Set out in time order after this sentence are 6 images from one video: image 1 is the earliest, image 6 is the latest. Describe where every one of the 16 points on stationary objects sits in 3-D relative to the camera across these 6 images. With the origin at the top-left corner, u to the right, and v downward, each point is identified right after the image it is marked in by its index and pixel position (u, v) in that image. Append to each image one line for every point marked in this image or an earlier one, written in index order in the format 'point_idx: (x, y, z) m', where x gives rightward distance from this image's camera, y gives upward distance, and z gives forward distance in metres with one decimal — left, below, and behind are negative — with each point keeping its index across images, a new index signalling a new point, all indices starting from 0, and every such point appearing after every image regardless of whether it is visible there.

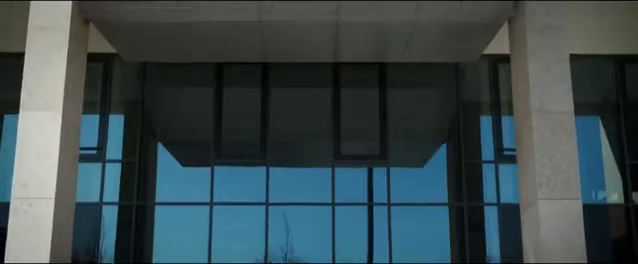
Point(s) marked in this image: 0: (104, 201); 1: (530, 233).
0: (-4.3, -1.4, +18.2) m
1: (+3.2, -1.6, +14.1) m
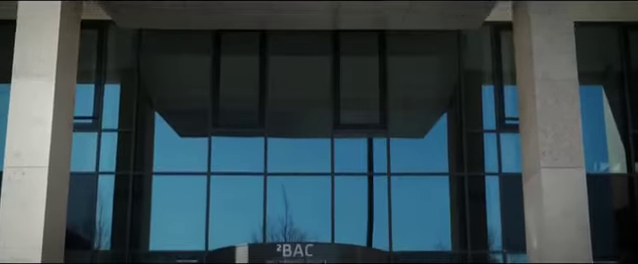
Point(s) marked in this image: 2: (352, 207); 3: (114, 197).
0: (-4.3, -0.8, +18.0) m
1: (+3.2, -1.1, +13.9) m
2: (+0.6, -1.5, +17.8) m
3: (-4.0, -1.2, +17.9) m
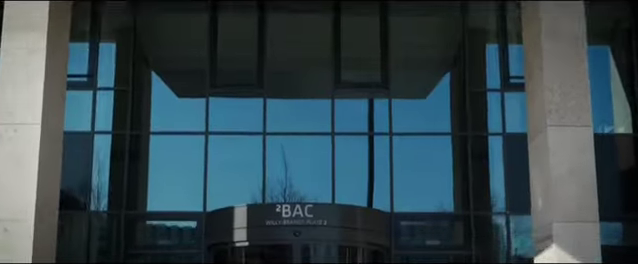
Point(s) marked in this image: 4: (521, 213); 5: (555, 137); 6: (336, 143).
0: (-4.3, 0.0, +17.7) m
1: (+3.2, -0.5, +13.5) m
2: (+0.6, -0.7, +17.5) m
3: (-4.0, -0.5, +17.6) m
4: (+3.8, -1.5, +17.3) m
5: (+3.3, -0.1, +12.9) m
6: (+0.3, -0.2, +17.7) m
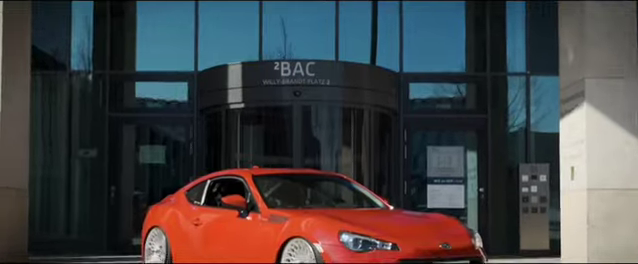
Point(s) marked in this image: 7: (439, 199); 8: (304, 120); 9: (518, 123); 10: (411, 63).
0: (-4.2, +2.6, +16.1) m
1: (+3.2, +1.5, +12.0) m
2: (+0.7, +1.8, +16.0) m
3: (-3.9, +2.1, +16.1) m
4: (+3.8, +1.0, +15.9) m
5: (+3.4, +1.8, +11.4) m
6: (+0.4, +2.3, +16.1) m
7: (+2.0, -1.1, +15.4) m
8: (-0.2, +0.2, +14.0) m
9: (+3.4, +0.2, +15.7) m
10: (+1.6, +1.2, +15.9) m
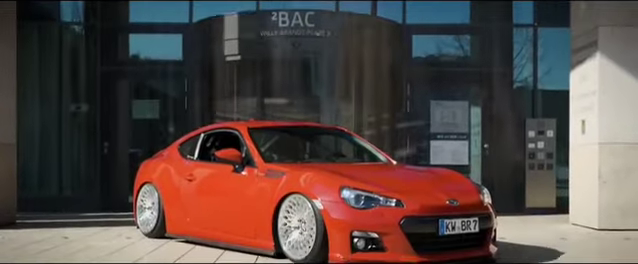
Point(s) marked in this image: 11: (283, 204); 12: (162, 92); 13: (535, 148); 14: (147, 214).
0: (-4.3, +3.4, +15.4) m
1: (+3.2, +2.1, +11.4) m
2: (+0.7, +2.6, +15.4) m
3: (-3.9, +2.8, +15.4) m
4: (+3.8, +1.8, +15.3) m
5: (+3.3, +2.4, +10.8) m
6: (+0.4, +3.1, +15.4) m
7: (+2.0, -0.4, +14.9) m
8: (-0.2, +0.8, +13.5) m
9: (+3.4, +0.9, +15.2) m
10: (+1.6, +2.0, +15.4) m
11: (-0.3, -0.6, +8.1) m
12: (-2.5, +0.7, +15.1) m
13: (+3.4, -0.2, +14.7) m
14: (-1.9, -0.9, +10.0) m
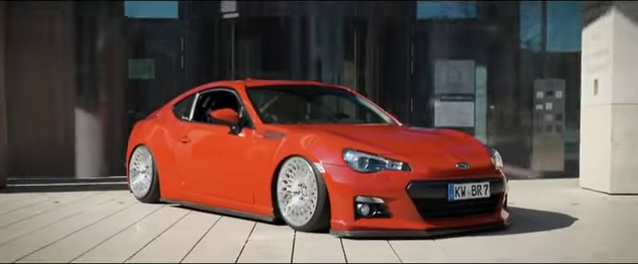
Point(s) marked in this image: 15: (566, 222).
0: (-4.2, +4.0, +14.8) m
1: (+3.2, +2.6, +10.9) m
2: (+0.7, +3.2, +14.8) m
3: (-3.9, +3.5, +14.9) m
4: (+3.8, +2.4, +14.8) m
5: (+3.4, +2.8, +10.2) m
6: (+0.4, +3.7, +14.9) m
7: (+2.0, +0.2, +14.4) m
8: (-0.2, +1.4, +13.0) m
9: (+3.4, +1.5, +14.7) m
10: (+1.6, +2.6, +14.8) m
11: (-0.3, -0.3, +7.7) m
12: (-2.5, +1.3, +14.6) m
13: (+3.5, +0.4, +14.2) m
14: (-1.9, -0.5, +9.6) m
15: (+2.3, -0.8, +8.5) m
